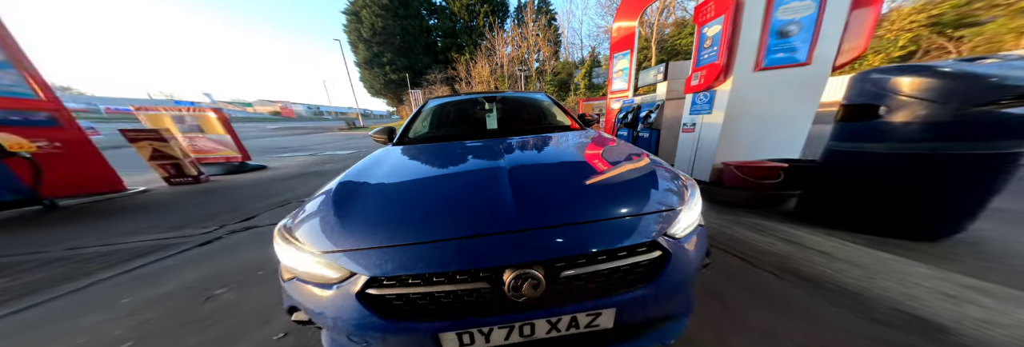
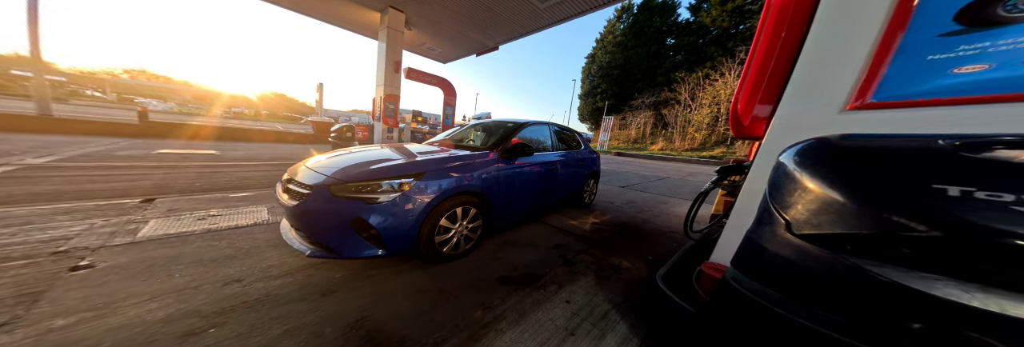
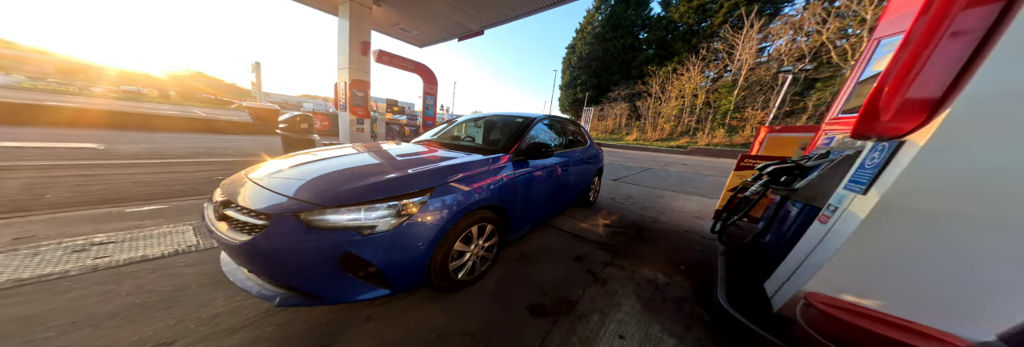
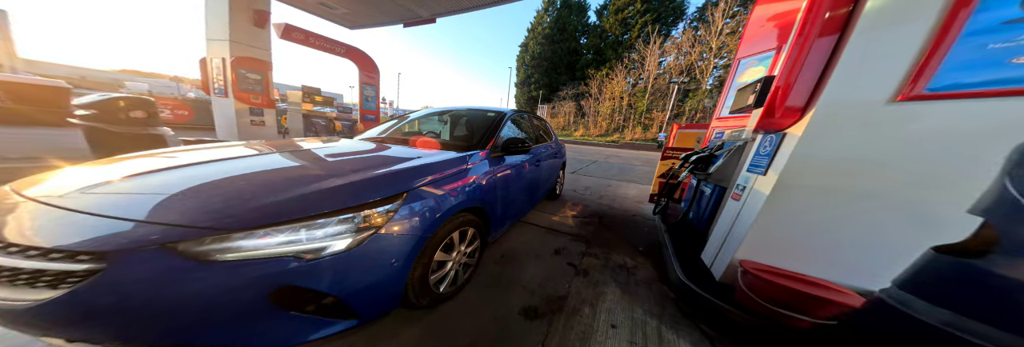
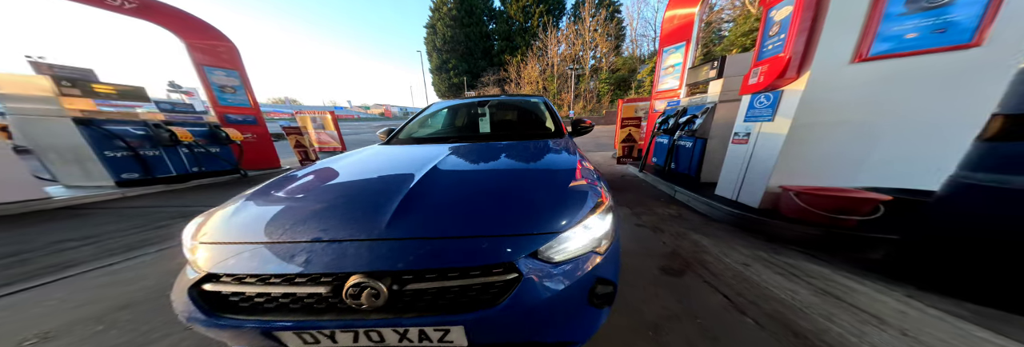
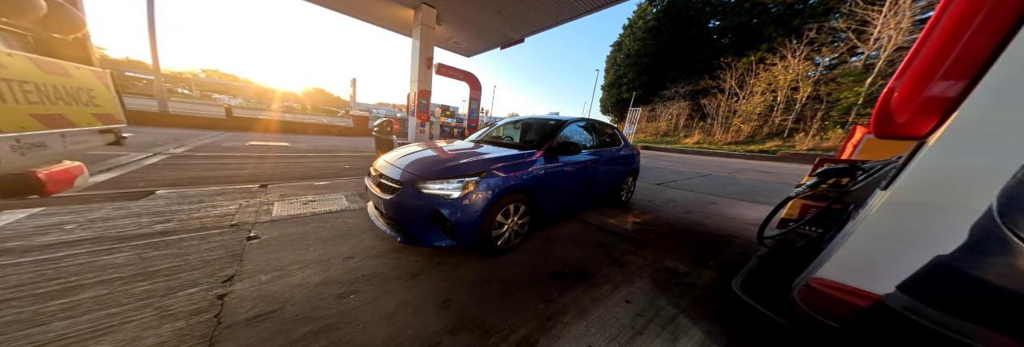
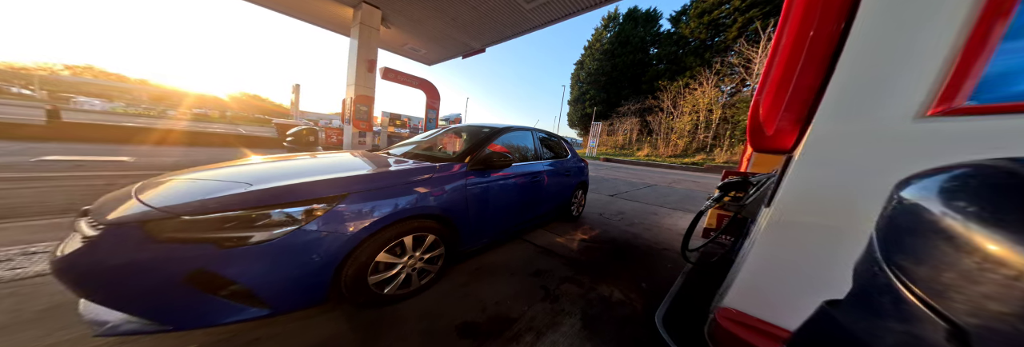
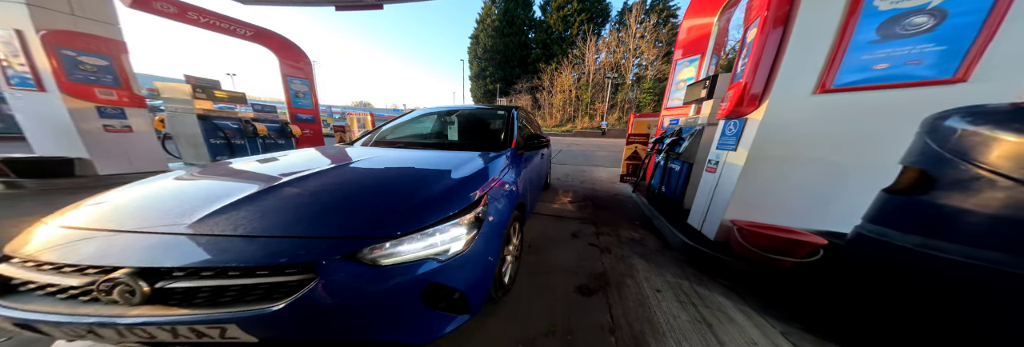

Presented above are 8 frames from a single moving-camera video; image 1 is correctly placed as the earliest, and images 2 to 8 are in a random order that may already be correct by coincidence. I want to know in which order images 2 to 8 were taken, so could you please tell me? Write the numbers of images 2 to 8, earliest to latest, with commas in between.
5, 8, 4, 3, 6, 2, 7
